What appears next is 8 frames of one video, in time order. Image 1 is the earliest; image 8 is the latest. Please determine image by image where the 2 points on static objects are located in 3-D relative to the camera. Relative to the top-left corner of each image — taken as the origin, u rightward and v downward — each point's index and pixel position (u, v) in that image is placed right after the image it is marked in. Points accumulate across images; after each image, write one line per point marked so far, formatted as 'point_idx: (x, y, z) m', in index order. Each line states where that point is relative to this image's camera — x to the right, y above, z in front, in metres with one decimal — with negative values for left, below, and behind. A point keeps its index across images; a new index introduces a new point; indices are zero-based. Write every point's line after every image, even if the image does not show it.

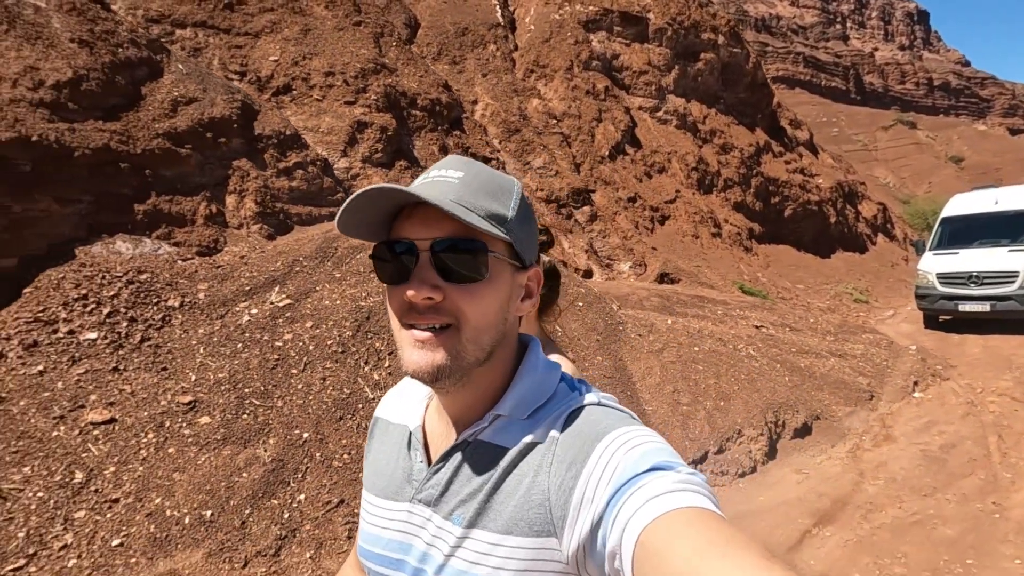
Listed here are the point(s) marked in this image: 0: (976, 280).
0: (+8.6, +0.1, +10.3) m
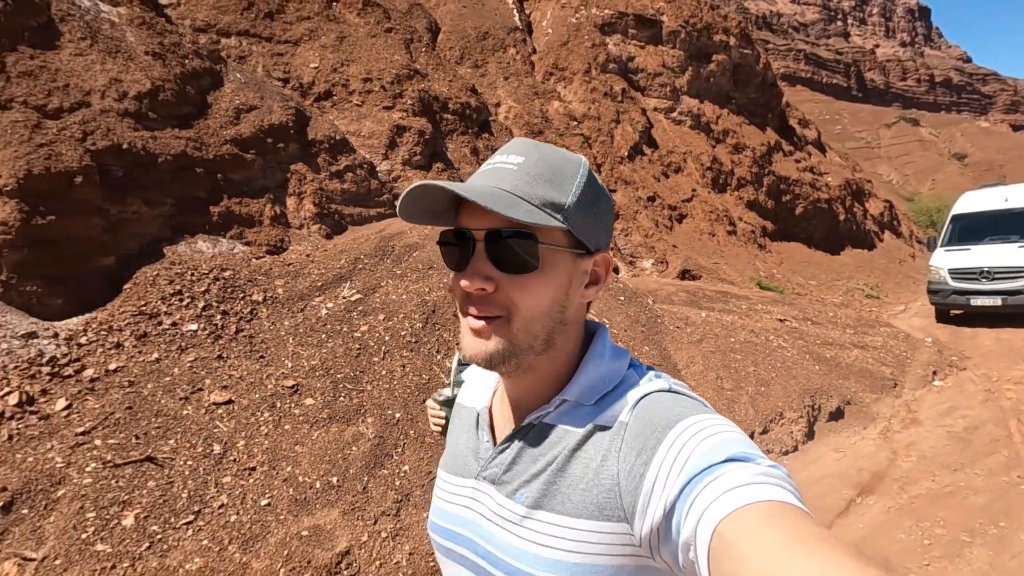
0: (+9.2, +0.2, +10.7) m
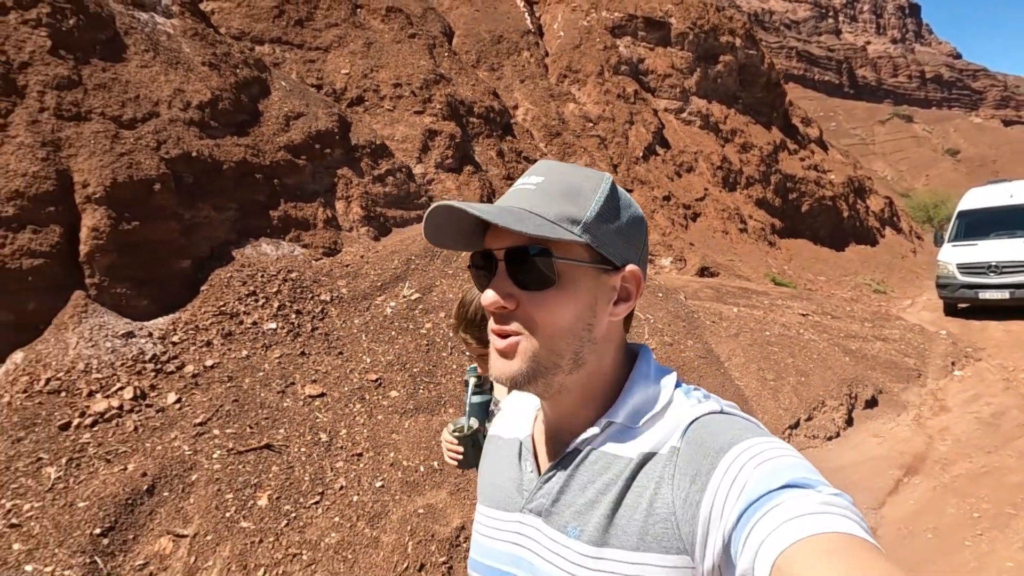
0: (+9.8, +0.3, +11.1) m
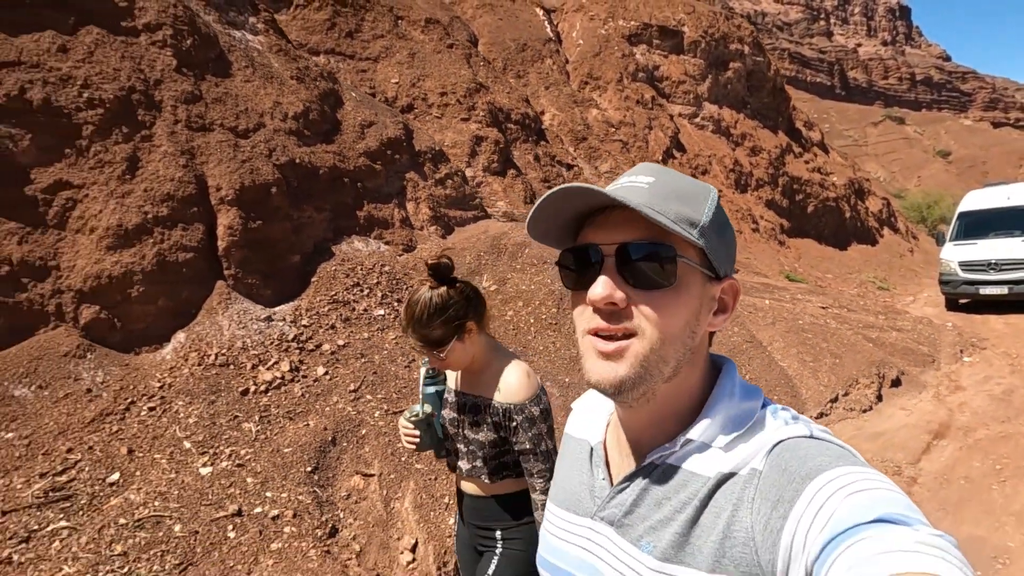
0: (+10.6, +0.4, +12.0) m
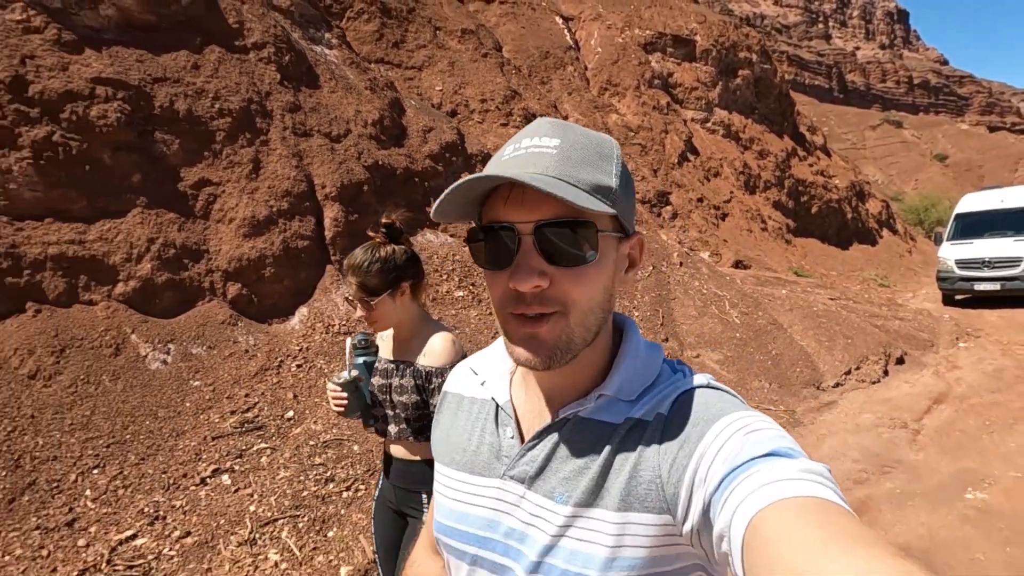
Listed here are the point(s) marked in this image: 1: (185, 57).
0: (+11.4, +0.6, +13.1) m
1: (-3.9, +2.8, +6.6) m
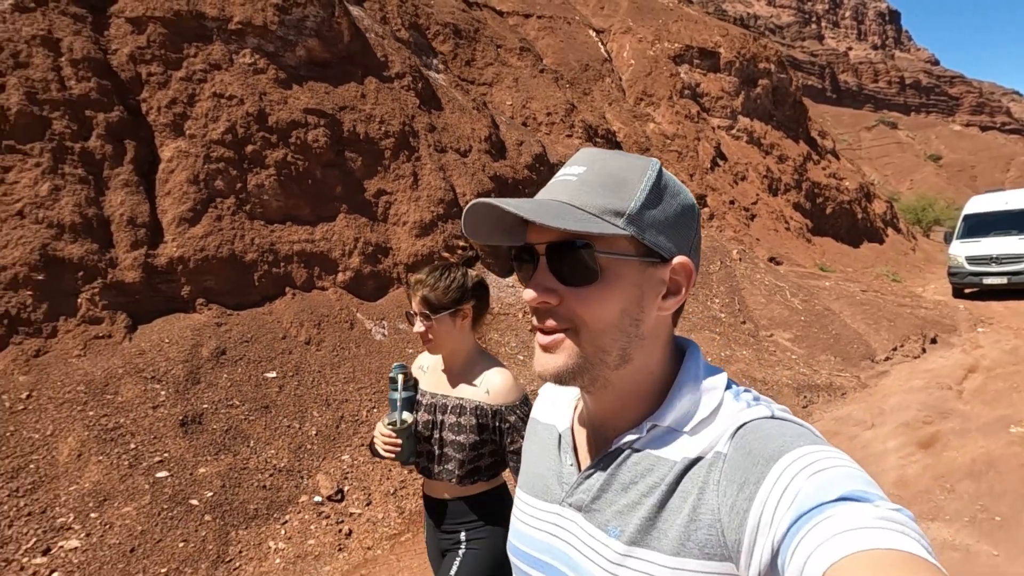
0: (+13.0, +0.7, +14.6) m
1: (-2.3, +2.9, +8.0) m
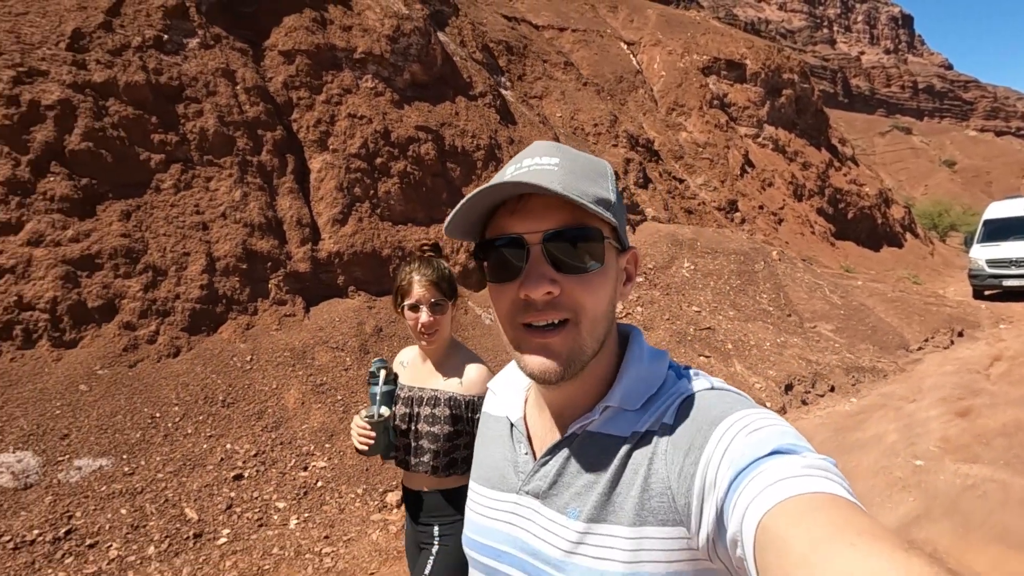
0: (+14.3, +0.7, +15.5) m
1: (-1.0, +3.0, +9.1) m
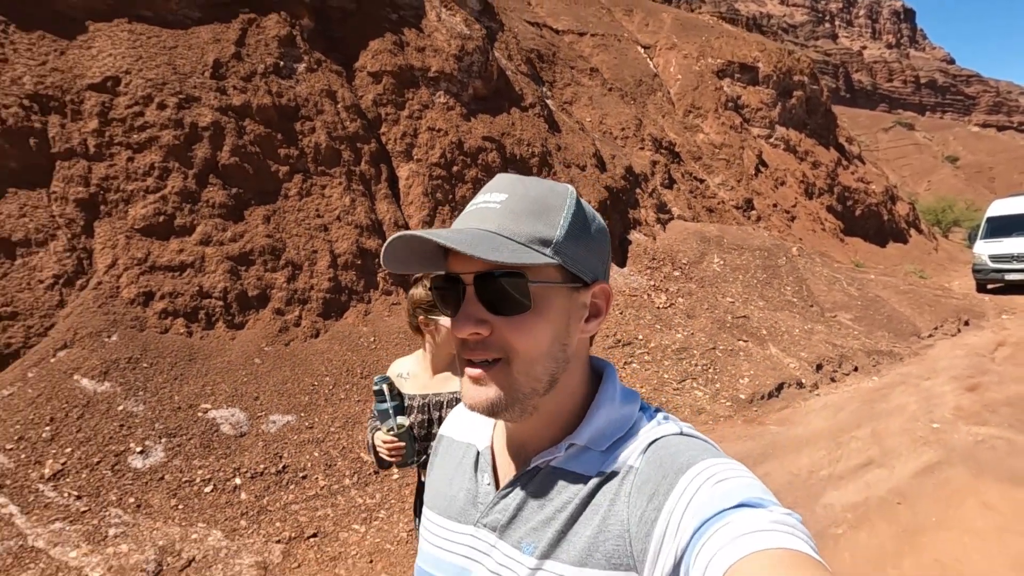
0: (+15.3, +0.9, +16.5) m
1: (-0.1, +3.1, +10.1) m
